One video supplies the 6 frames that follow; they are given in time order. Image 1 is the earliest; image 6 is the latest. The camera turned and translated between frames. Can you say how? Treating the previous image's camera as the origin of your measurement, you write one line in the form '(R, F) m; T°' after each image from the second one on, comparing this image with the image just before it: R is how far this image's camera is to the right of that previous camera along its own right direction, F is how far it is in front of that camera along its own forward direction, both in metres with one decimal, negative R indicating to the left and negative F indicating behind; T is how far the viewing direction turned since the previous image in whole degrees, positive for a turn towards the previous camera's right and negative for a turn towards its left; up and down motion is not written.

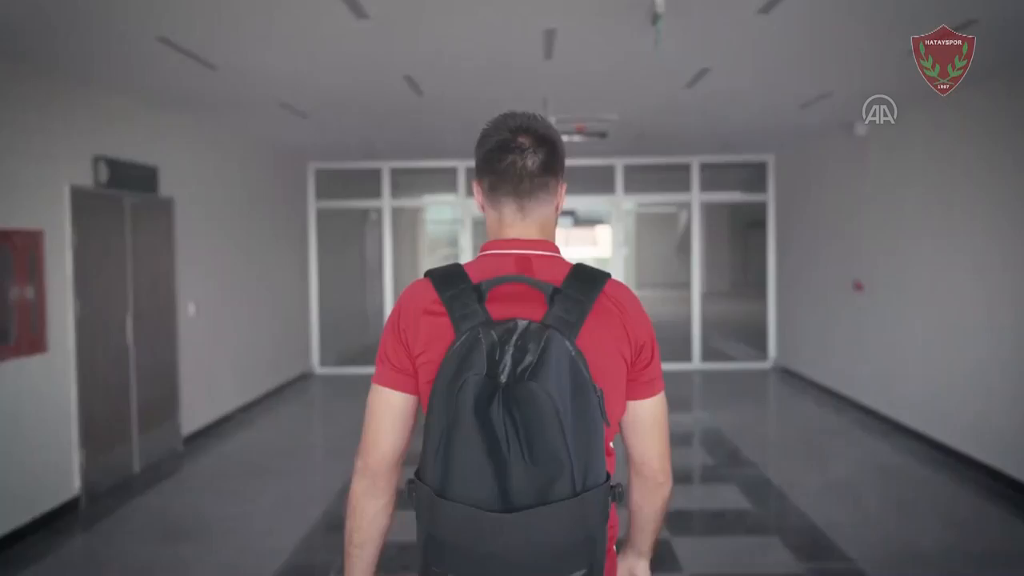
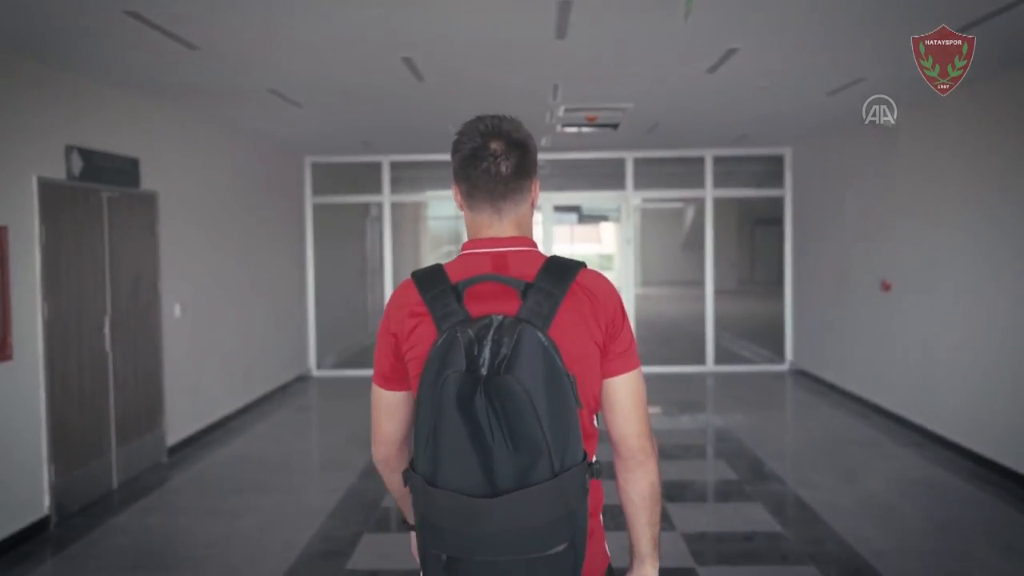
(0.0, +0.3) m; 0°
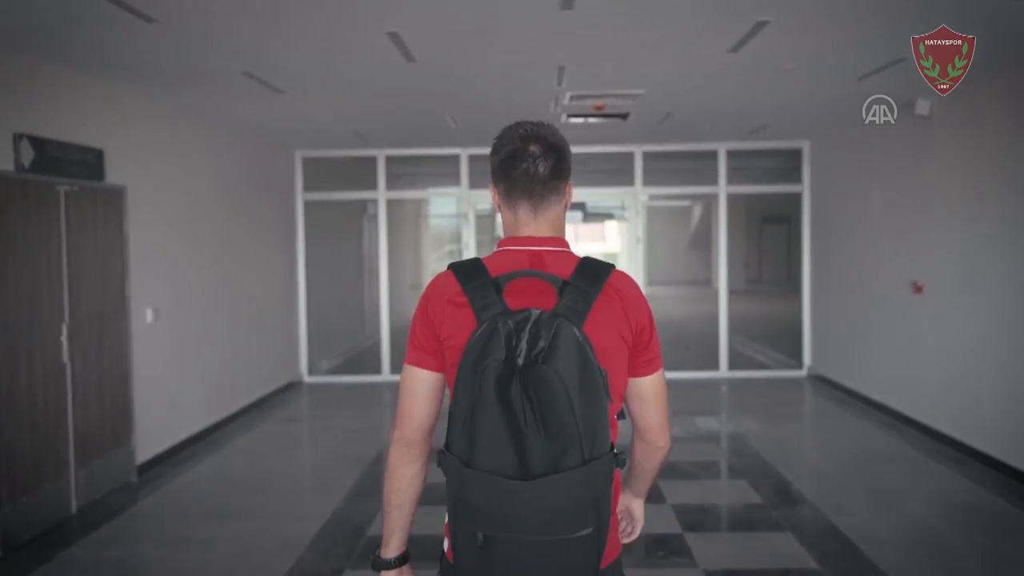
(0.0, +0.4) m; 0°
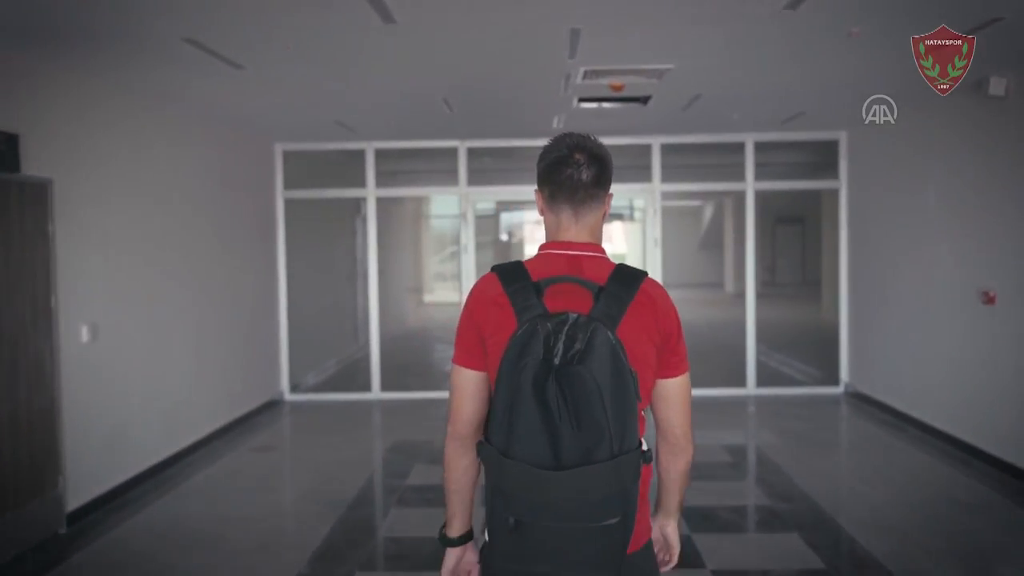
(0.0, +0.7) m; 0°
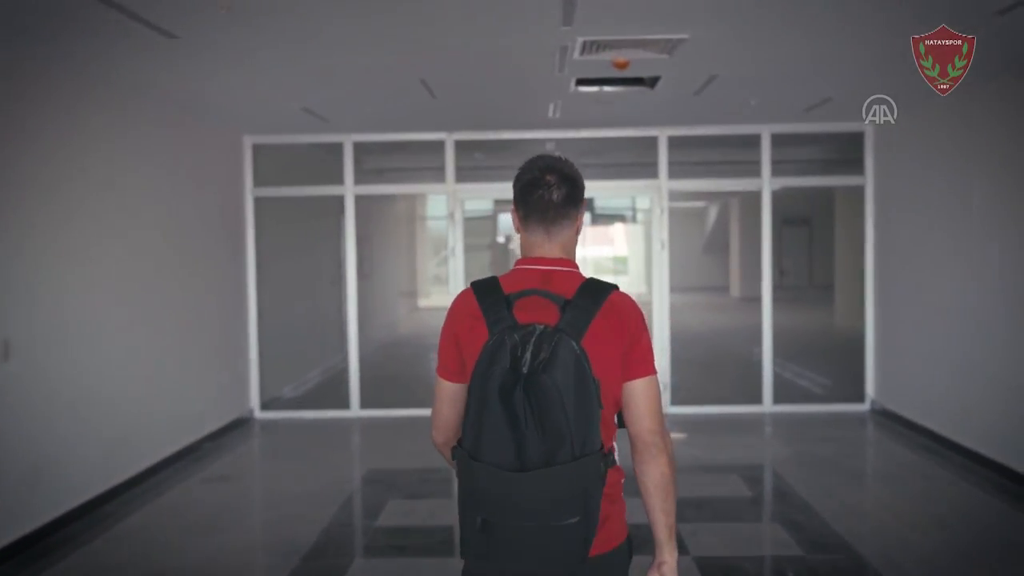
(+0.1, +0.6) m; 0°
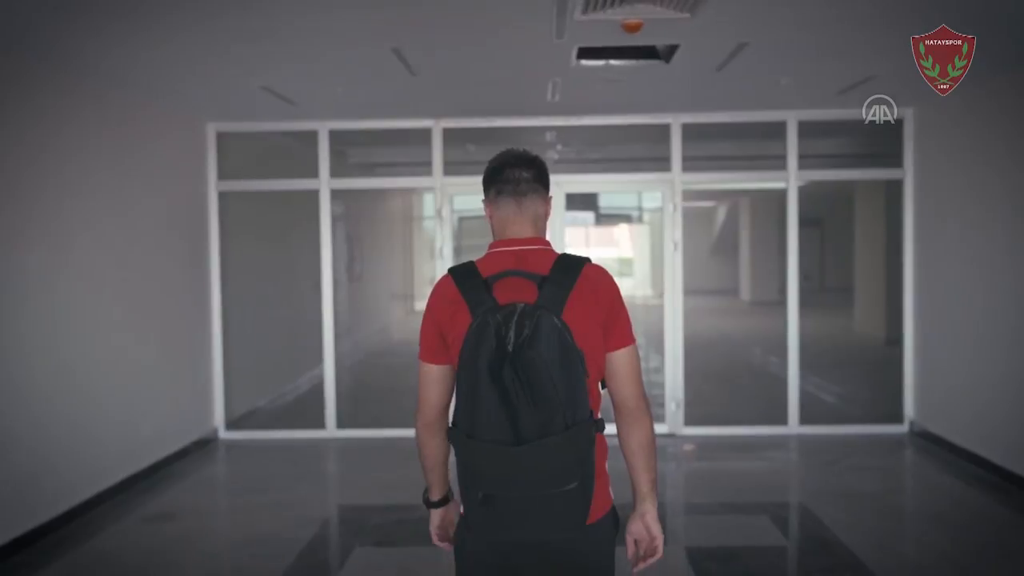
(+0.1, +0.7) m; 0°
